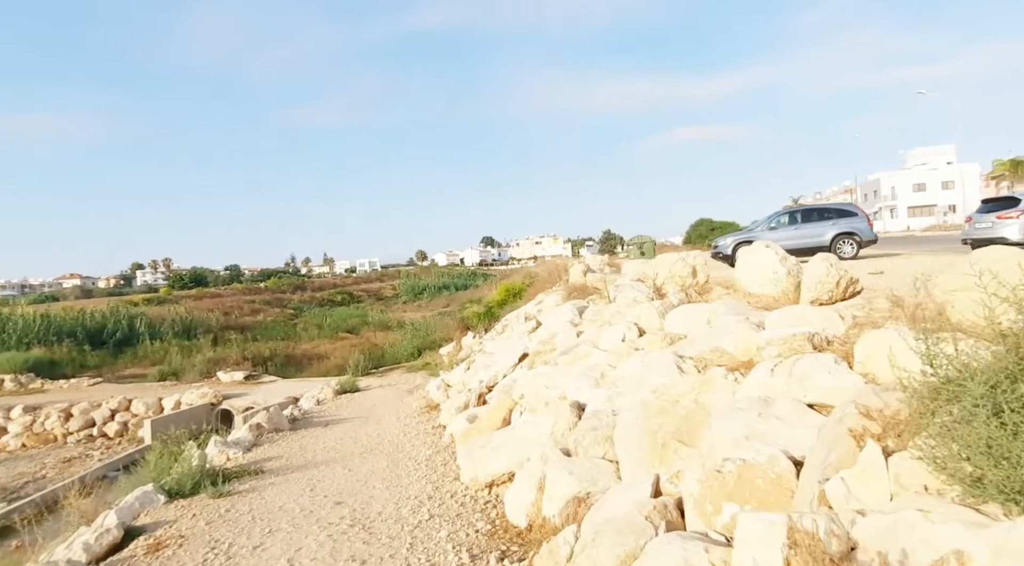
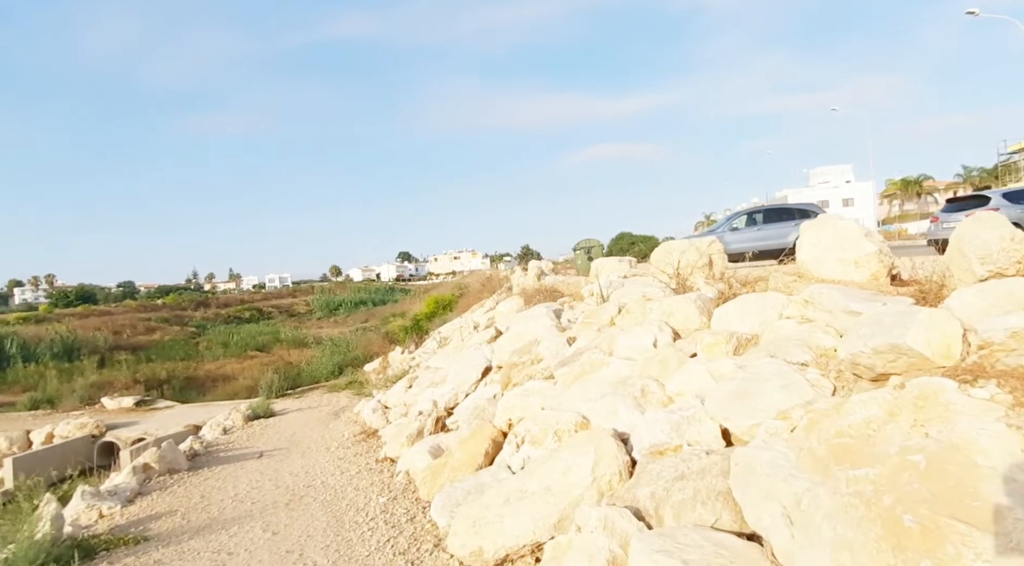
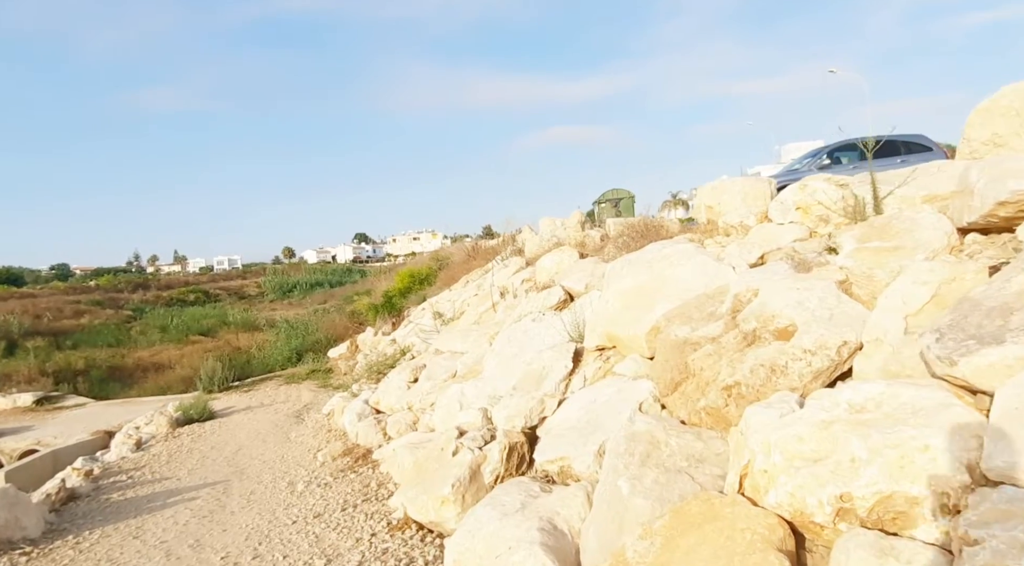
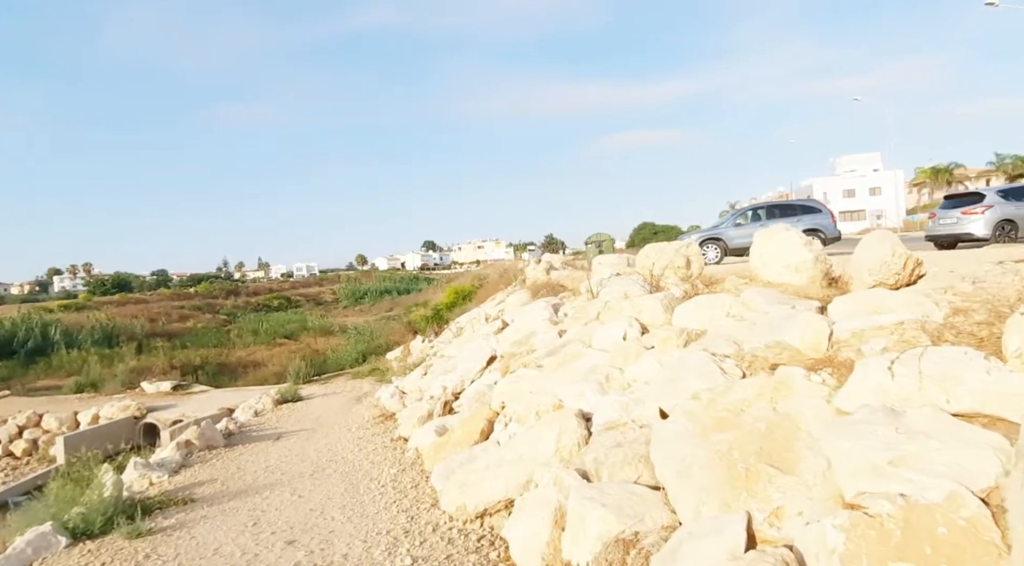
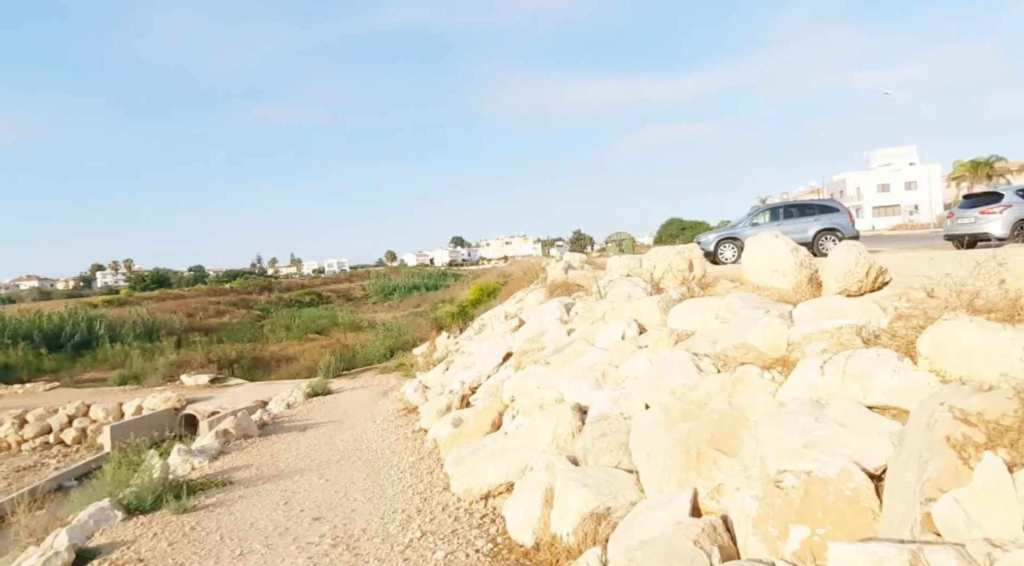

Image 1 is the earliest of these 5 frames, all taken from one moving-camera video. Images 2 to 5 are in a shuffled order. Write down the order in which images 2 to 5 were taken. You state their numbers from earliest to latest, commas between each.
5, 4, 2, 3
